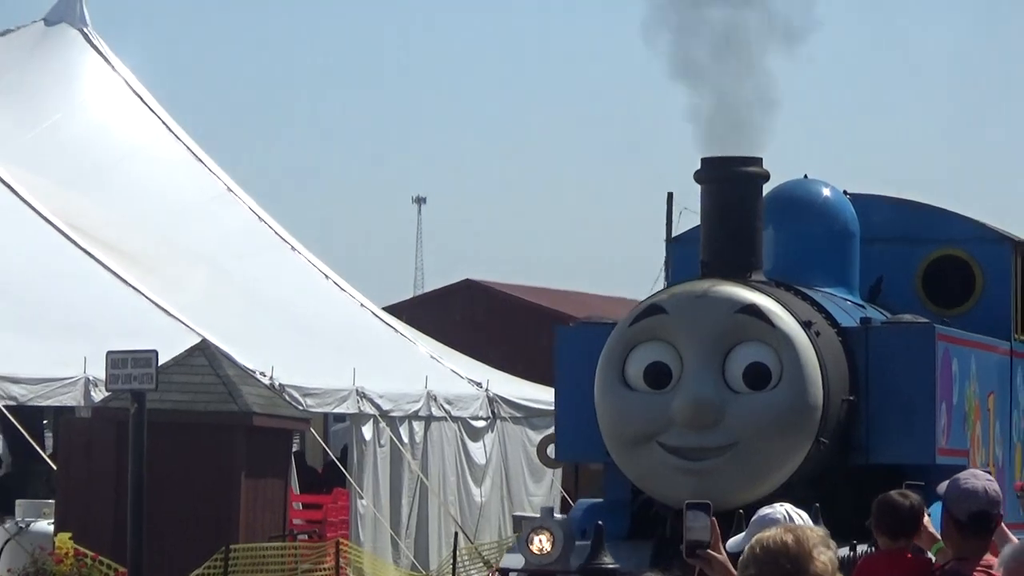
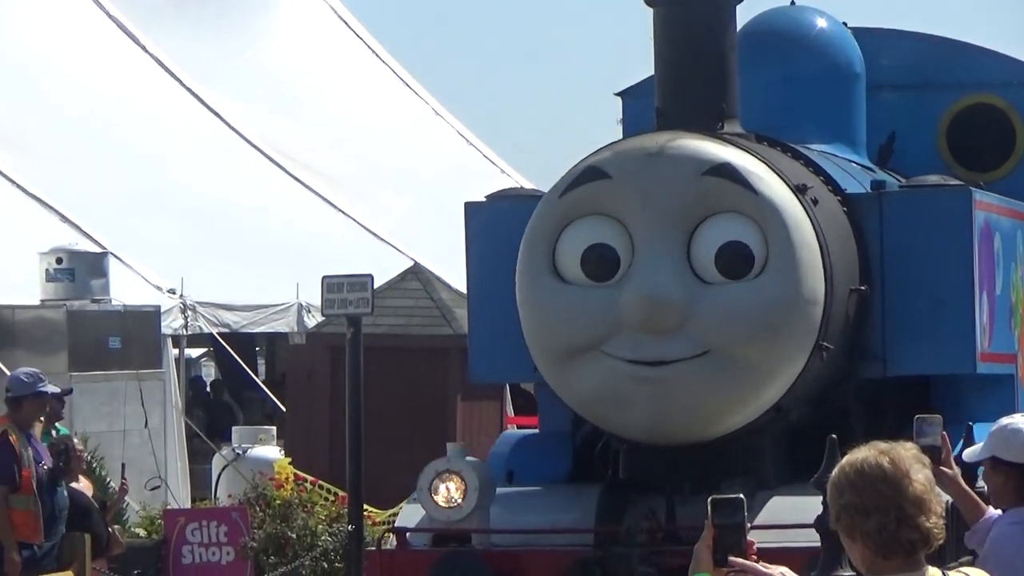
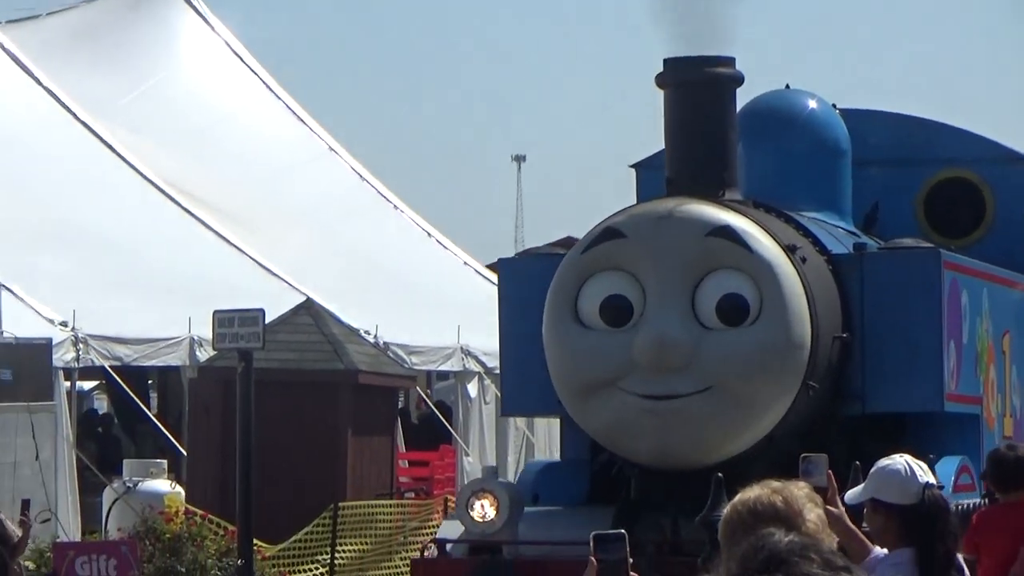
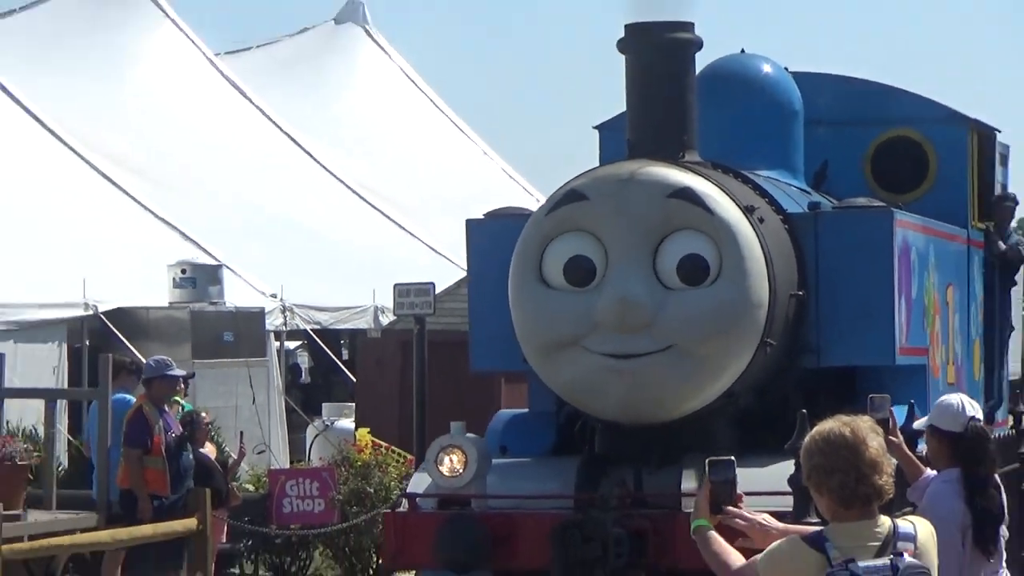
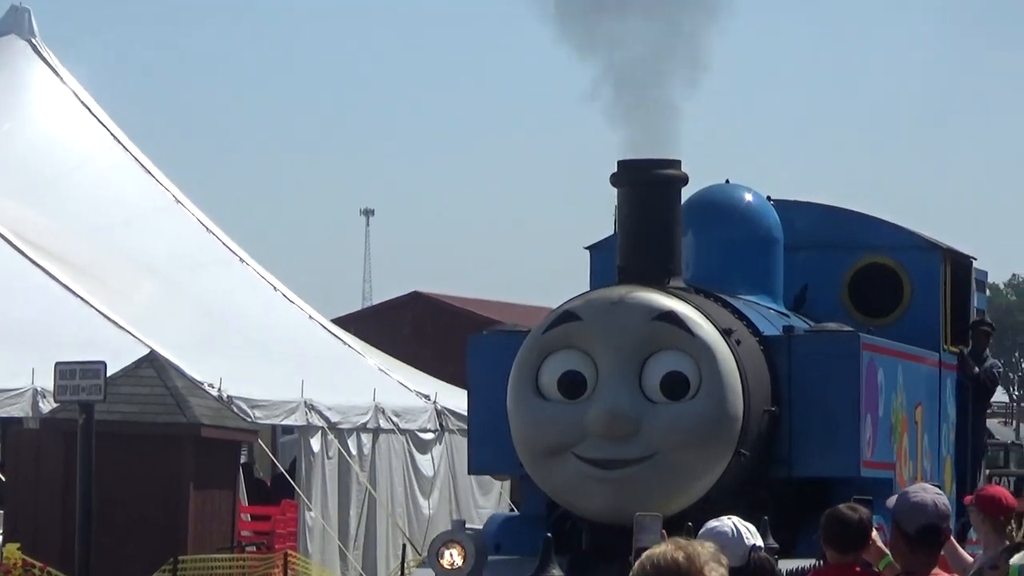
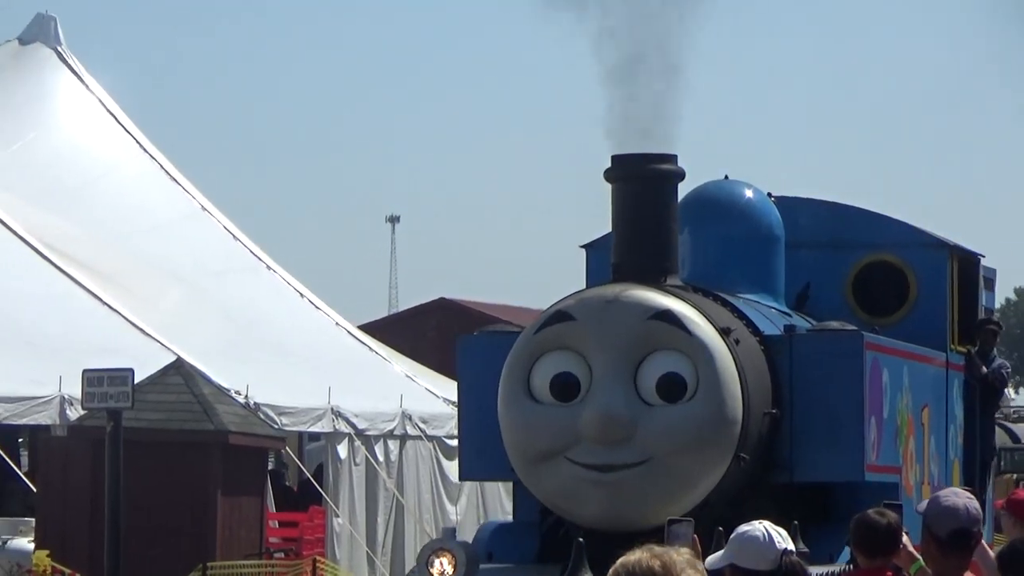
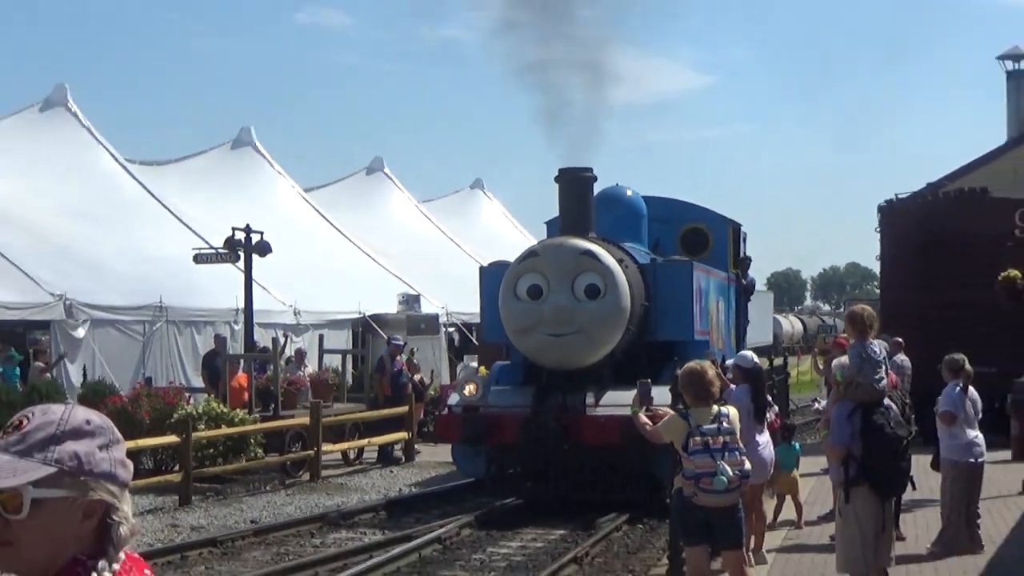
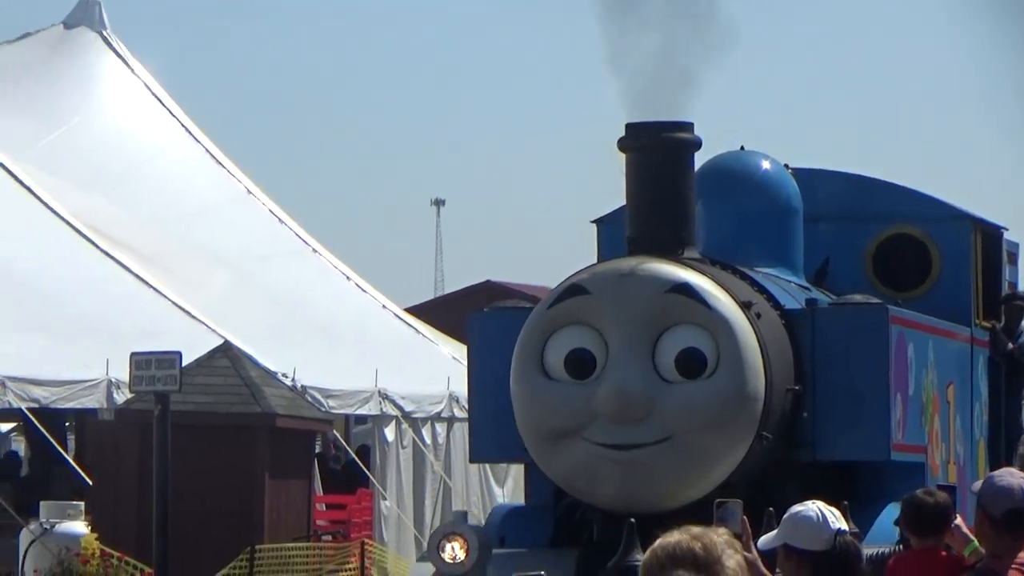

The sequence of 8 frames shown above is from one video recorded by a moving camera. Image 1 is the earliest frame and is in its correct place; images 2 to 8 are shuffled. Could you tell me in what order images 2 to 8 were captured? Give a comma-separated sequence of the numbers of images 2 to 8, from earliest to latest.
5, 6, 8, 3, 2, 4, 7
